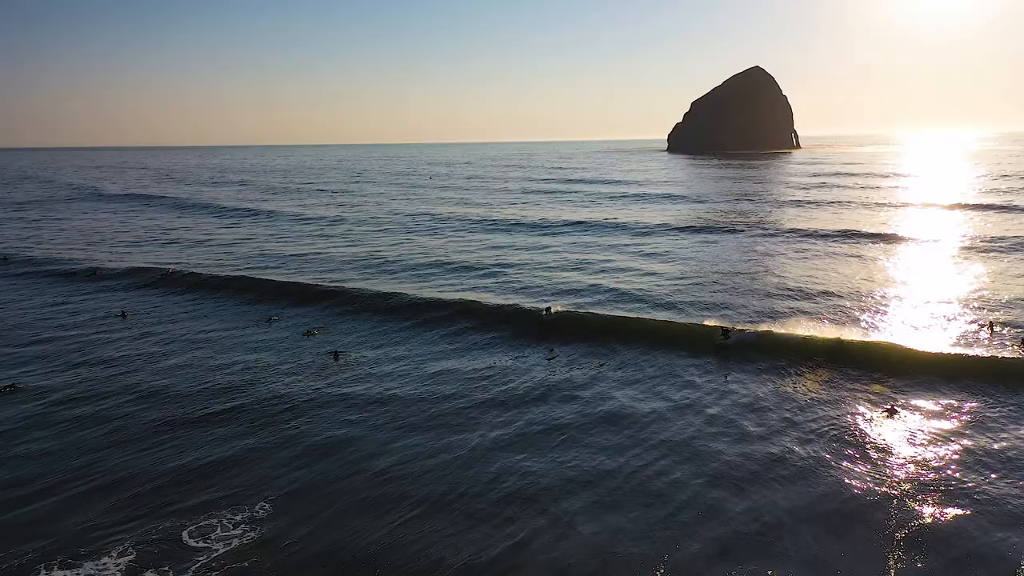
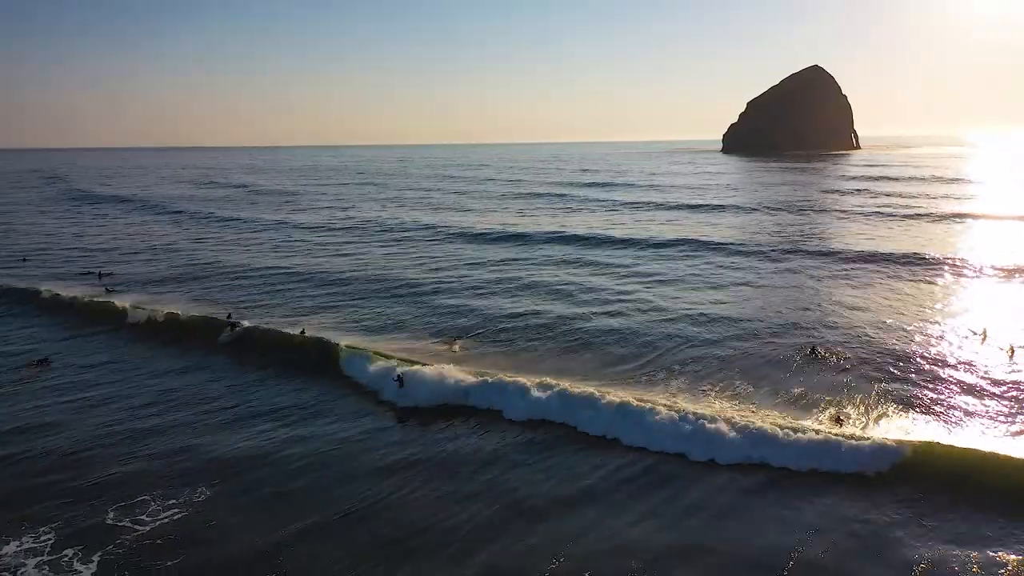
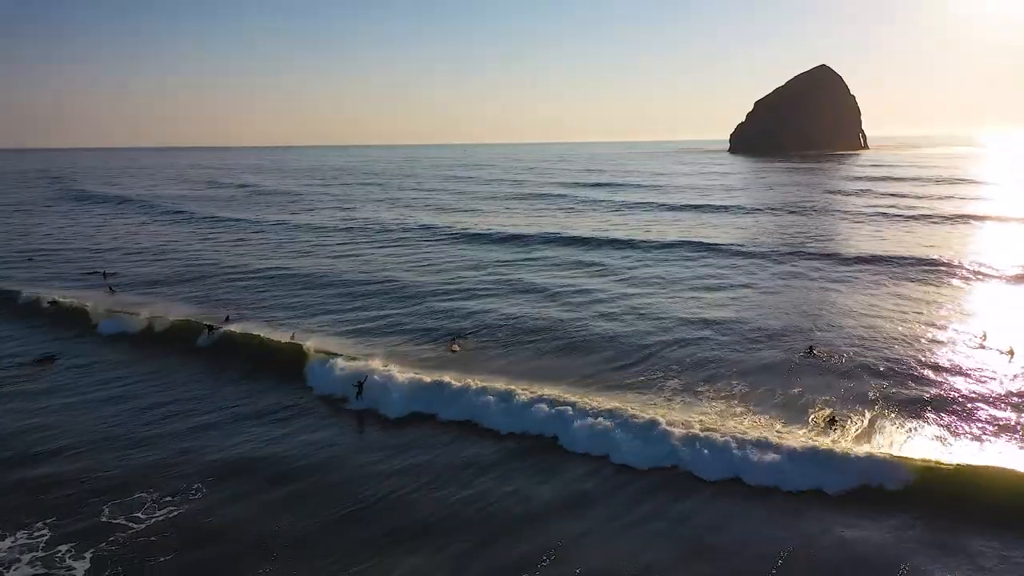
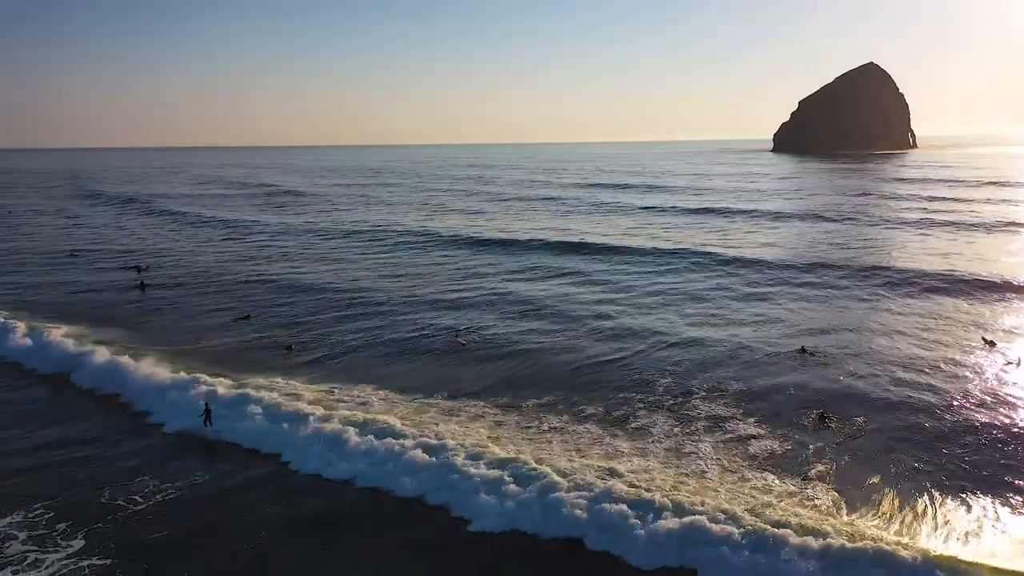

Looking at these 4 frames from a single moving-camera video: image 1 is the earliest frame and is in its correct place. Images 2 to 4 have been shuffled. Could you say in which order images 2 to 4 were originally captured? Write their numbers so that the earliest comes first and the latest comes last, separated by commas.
2, 3, 4
